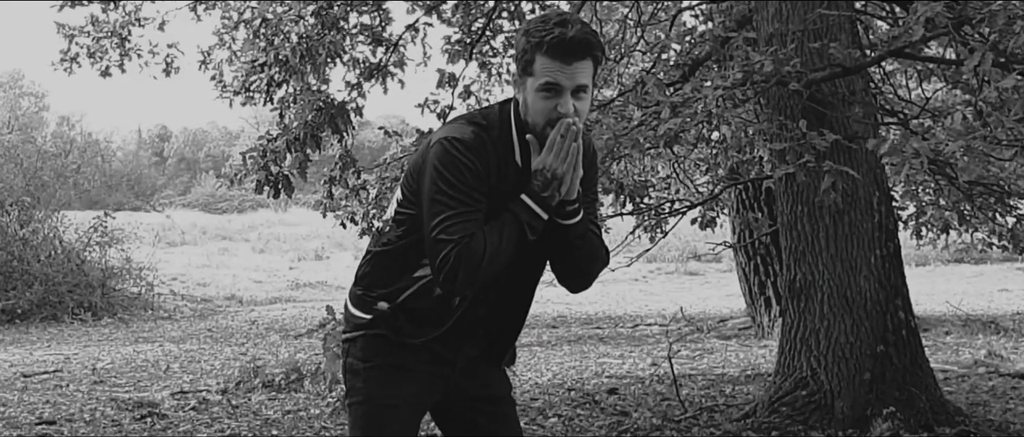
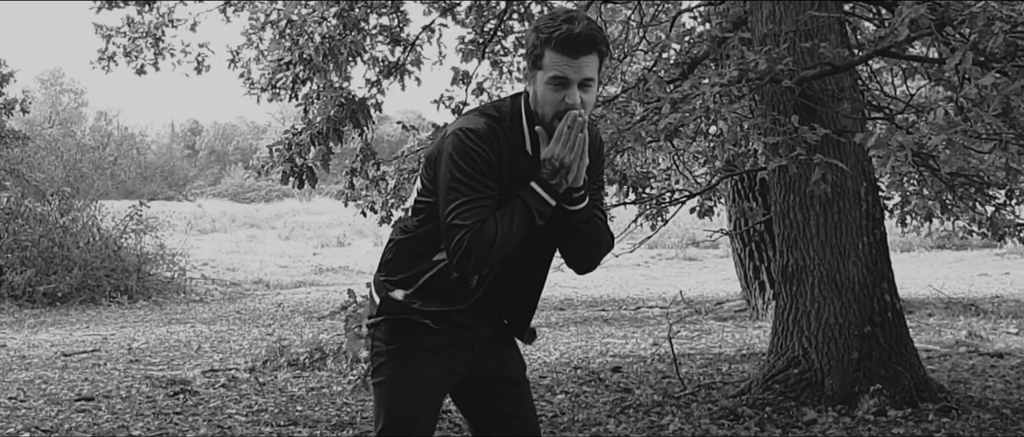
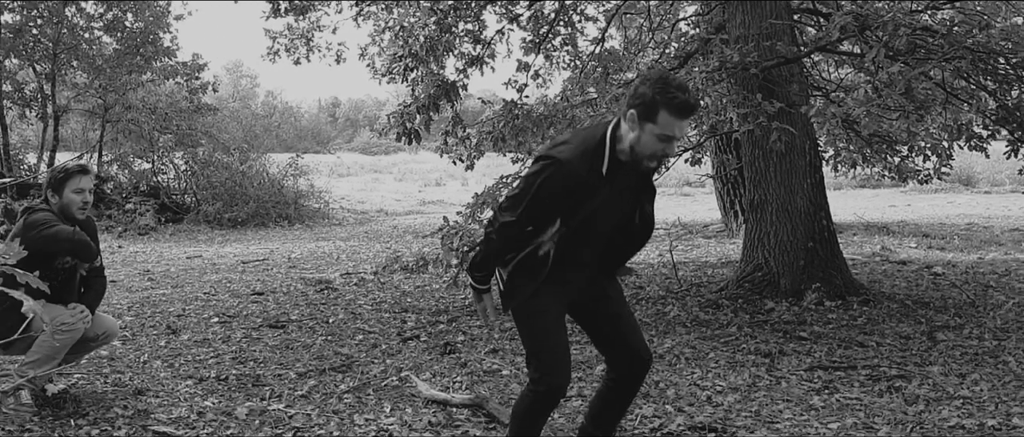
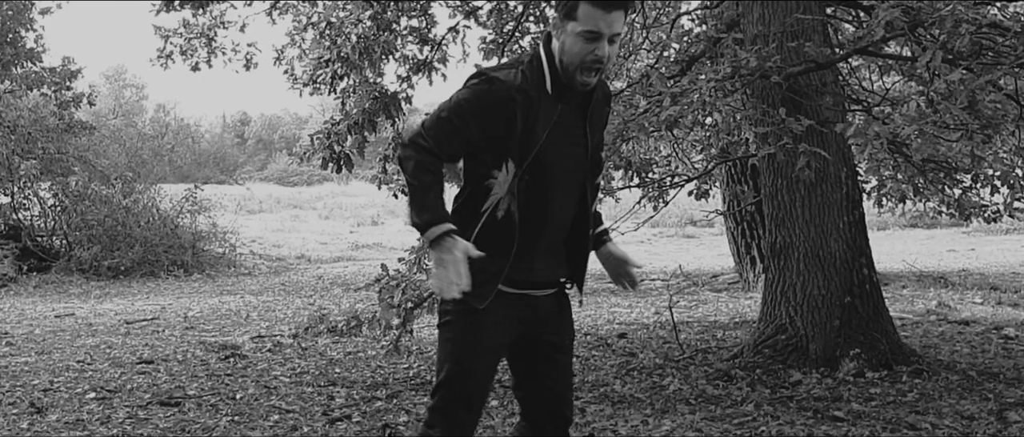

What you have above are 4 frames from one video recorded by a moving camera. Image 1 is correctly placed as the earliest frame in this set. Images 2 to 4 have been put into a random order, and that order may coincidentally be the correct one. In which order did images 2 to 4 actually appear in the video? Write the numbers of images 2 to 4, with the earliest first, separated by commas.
2, 4, 3
